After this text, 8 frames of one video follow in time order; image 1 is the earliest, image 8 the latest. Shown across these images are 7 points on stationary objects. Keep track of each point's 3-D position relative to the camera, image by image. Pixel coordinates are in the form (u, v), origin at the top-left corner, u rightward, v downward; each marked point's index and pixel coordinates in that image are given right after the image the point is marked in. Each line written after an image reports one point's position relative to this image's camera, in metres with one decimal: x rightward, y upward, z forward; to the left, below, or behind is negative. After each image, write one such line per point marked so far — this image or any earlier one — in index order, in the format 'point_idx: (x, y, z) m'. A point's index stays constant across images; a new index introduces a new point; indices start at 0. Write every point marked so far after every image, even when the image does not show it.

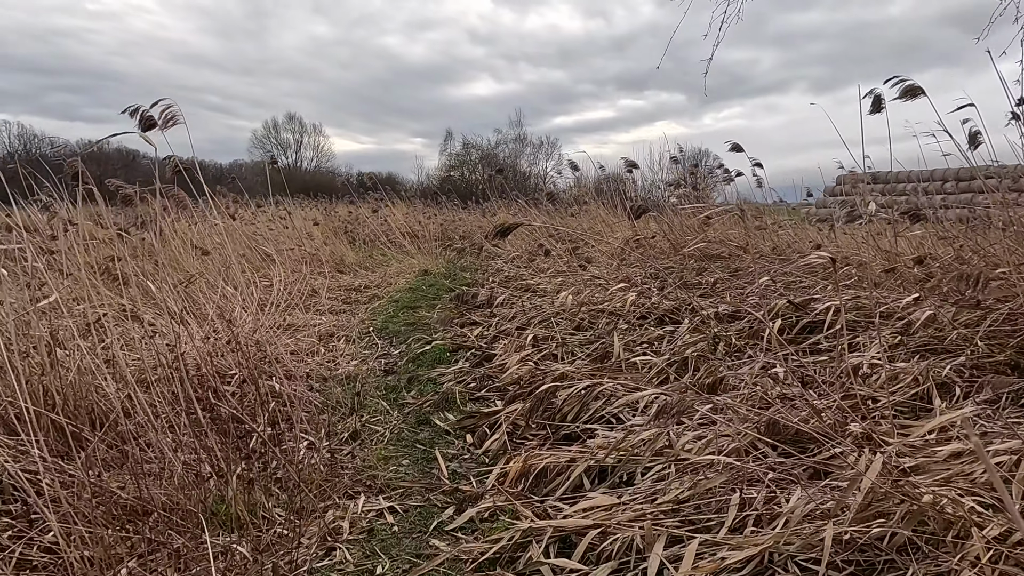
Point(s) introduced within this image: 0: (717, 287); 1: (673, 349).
0: (+1.4, 0.0, +4.7) m
1: (+0.7, -0.3, +2.9) m
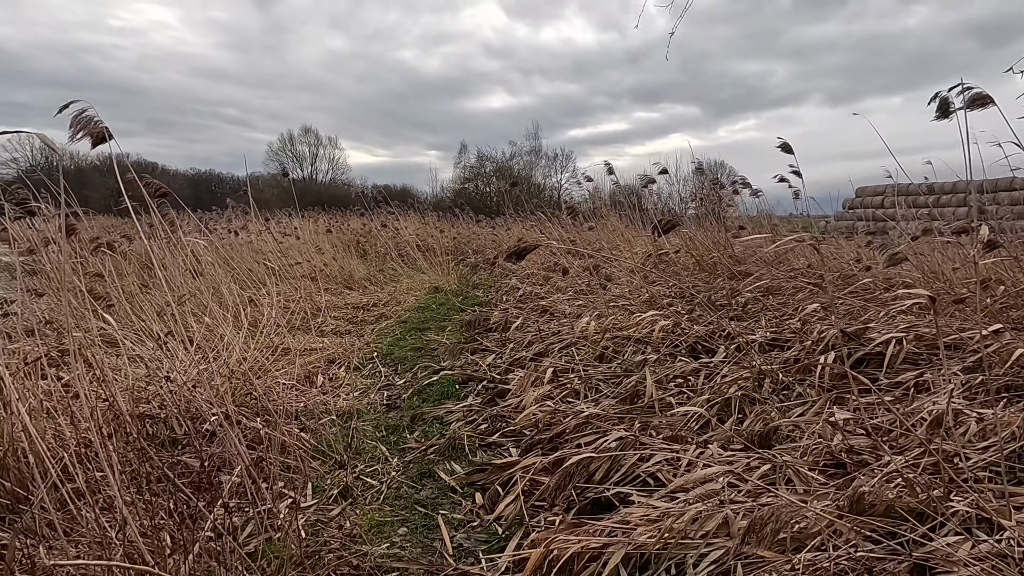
0: (+1.6, -0.2, +4.3) m
1: (+0.8, -0.4, +2.6) m
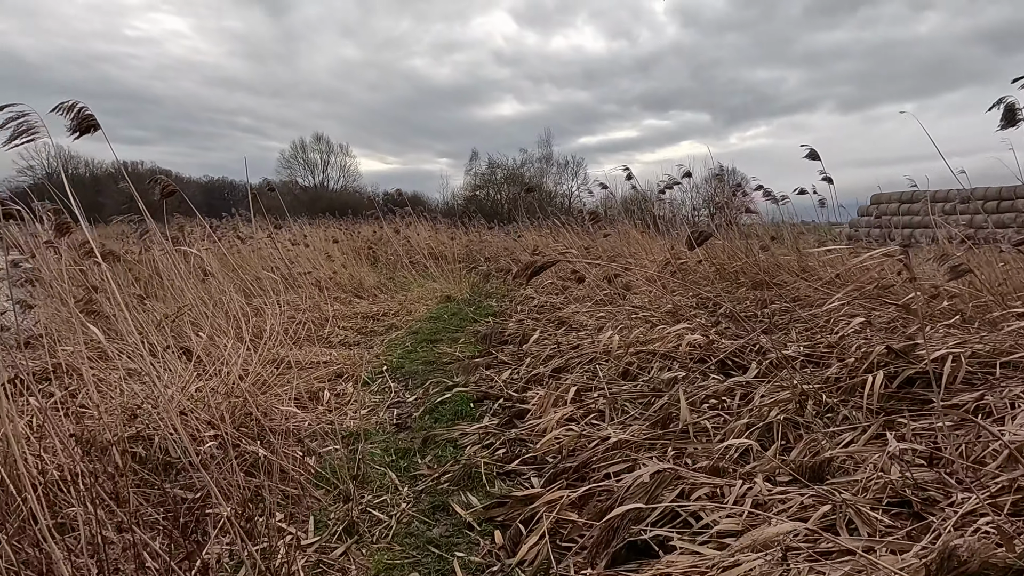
0: (+1.7, -0.2, +4.1) m
1: (+0.8, -0.4, +2.4) m
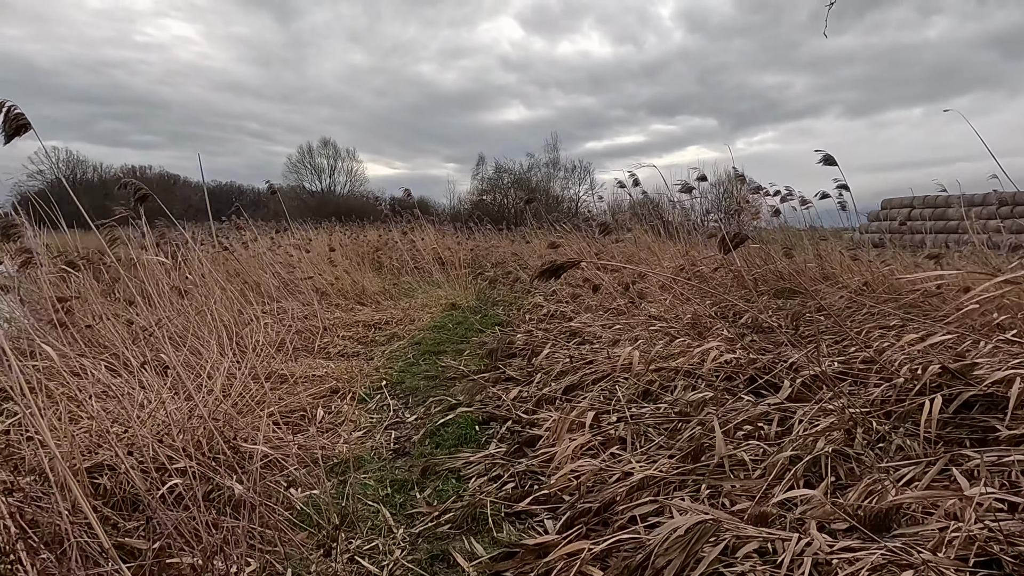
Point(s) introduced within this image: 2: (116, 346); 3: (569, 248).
0: (+1.7, -0.3, +3.8) m
1: (+0.9, -0.5, +2.1) m
2: (-1.7, -0.3, +2.9) m
3: (+0.6, +0.4, +7.2) m
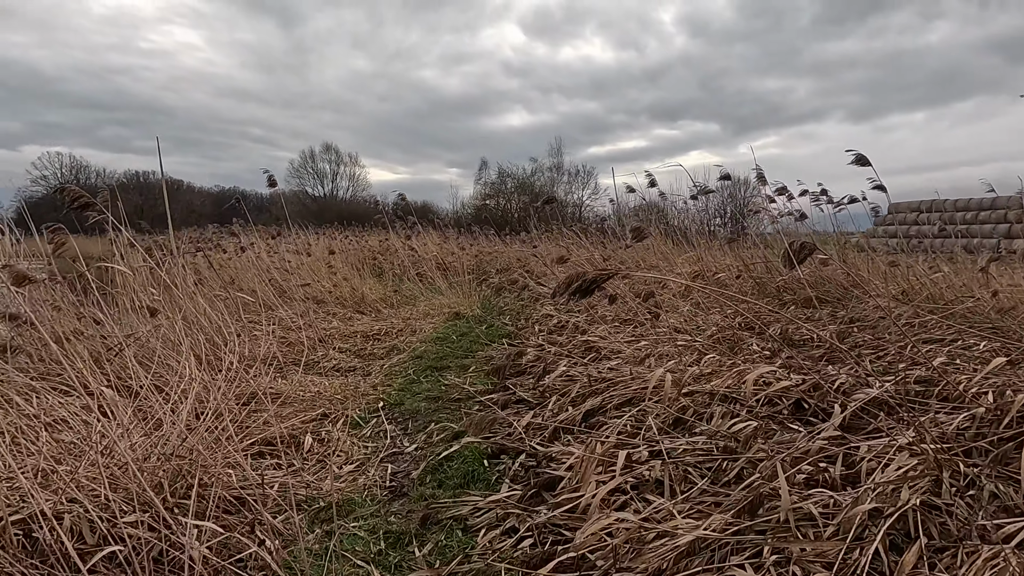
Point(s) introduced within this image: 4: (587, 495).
0: (+1.8, -0.3, +3.5) m
1: (+0.9, -0.5, +1.7) m
2: (-1.7, -0.3, +2.6) m
3: (+0.7, +0.4, +6.9) m
4: (+0.2, -0.6, +1.8) m
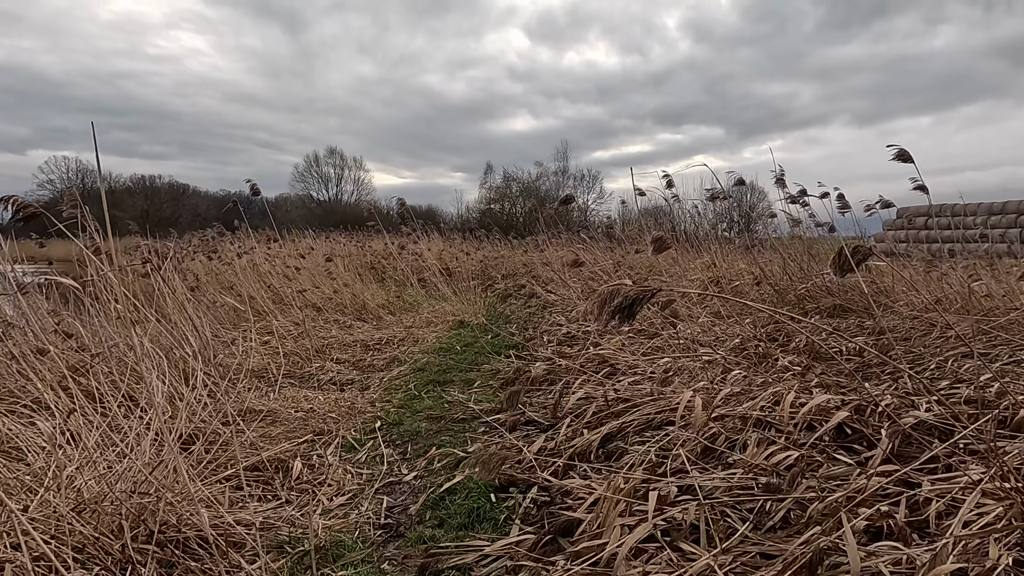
0: (+1.8, -0.4, +3.2) m
1: (+0.9, -0.5, +1.5) m
2: (-1.7, -0.3, +2.4) m
3: (+0.7, +0.3, +6.6) m
4: (+0.2, -0.6, +1.5) m
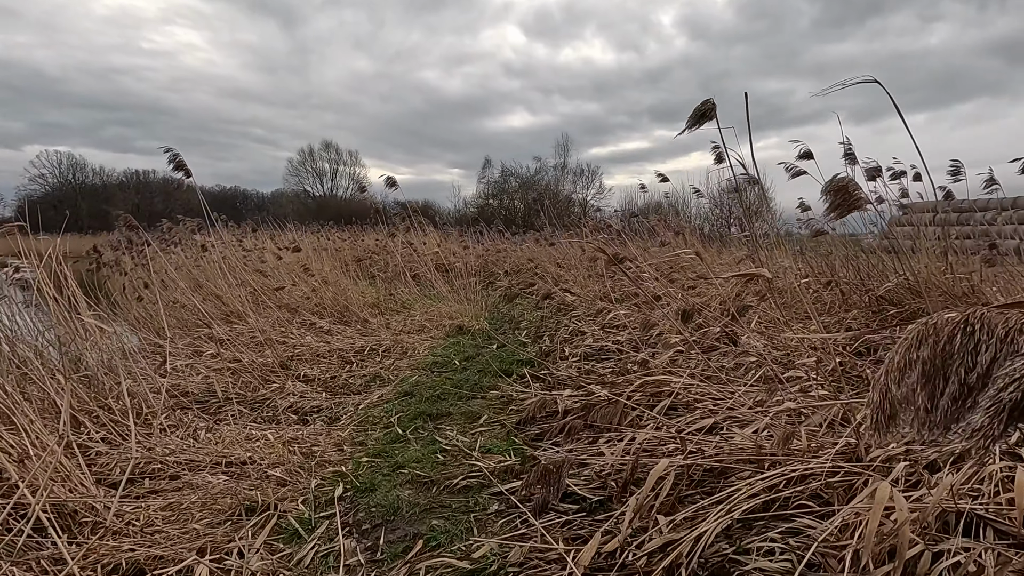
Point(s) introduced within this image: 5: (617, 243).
0: (+1.9, -0.4, +2.3) m
1: (+1.0, -0.6, +0.5) m
2: (-1.6, -0.3, +1.4) m
3: (+0.8, +0.3, +5.7) m
4: (+0.3, -0.6, +0.6) m
5: (+1.1, +0.4, +6.9) m
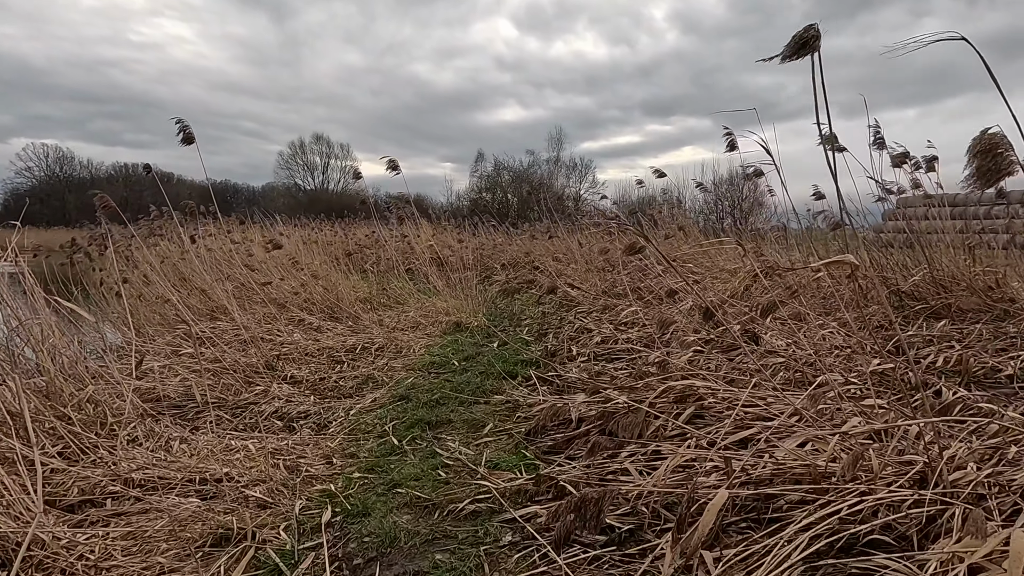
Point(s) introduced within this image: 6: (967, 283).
0: (+1.9, -0.4, +2.1) m
1: (+1.1, -0.6, +0.3) m
2: (-1.5, -0.3, +1.1) m
3: (+0.8, +0.3, +5.4) m
4: (+0.4, -0.6, +0.4) m
5: (+1.1, +0.5, +6.7) m
6: (+2.5, 0.0, +3.7) m
